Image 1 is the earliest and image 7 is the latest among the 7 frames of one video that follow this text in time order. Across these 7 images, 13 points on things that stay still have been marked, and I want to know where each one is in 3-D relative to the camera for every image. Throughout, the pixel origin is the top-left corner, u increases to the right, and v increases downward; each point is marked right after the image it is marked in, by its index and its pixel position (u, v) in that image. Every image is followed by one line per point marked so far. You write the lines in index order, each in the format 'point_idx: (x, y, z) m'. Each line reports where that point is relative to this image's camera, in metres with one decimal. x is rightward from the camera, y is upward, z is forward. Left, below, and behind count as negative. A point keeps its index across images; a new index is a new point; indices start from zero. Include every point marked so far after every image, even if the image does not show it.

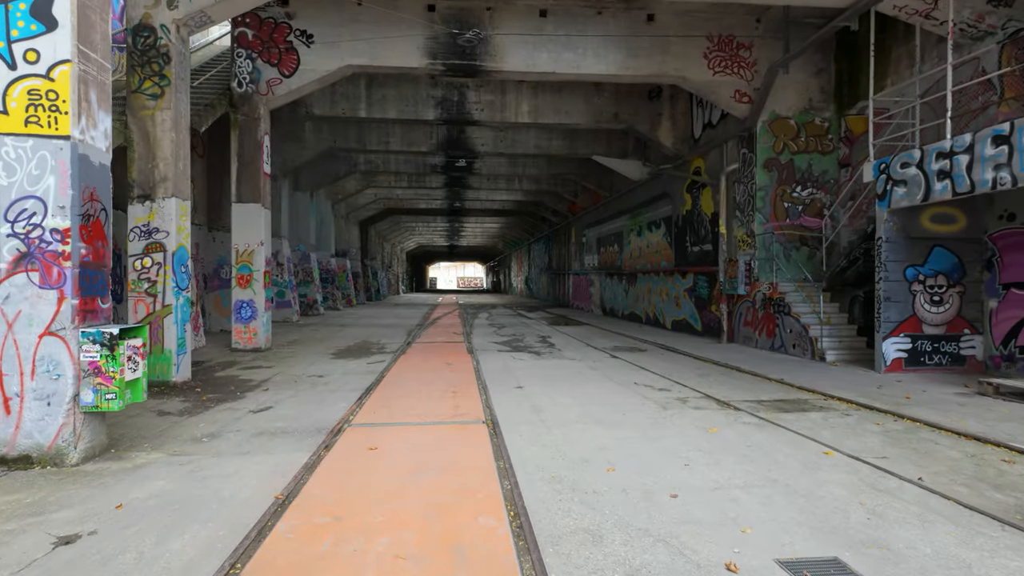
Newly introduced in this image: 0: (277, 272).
0: (-7.8, +0.5, +19.1) m
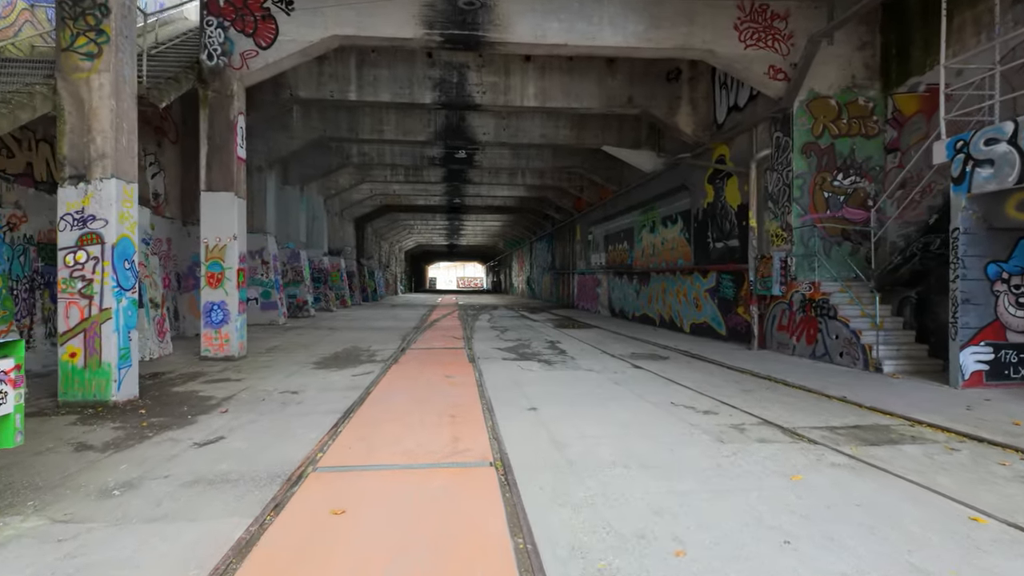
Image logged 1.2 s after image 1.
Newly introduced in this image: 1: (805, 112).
0: (-7.7, +0.5, +17.7) m
1: (+5.8, +3.5, +11.4) m
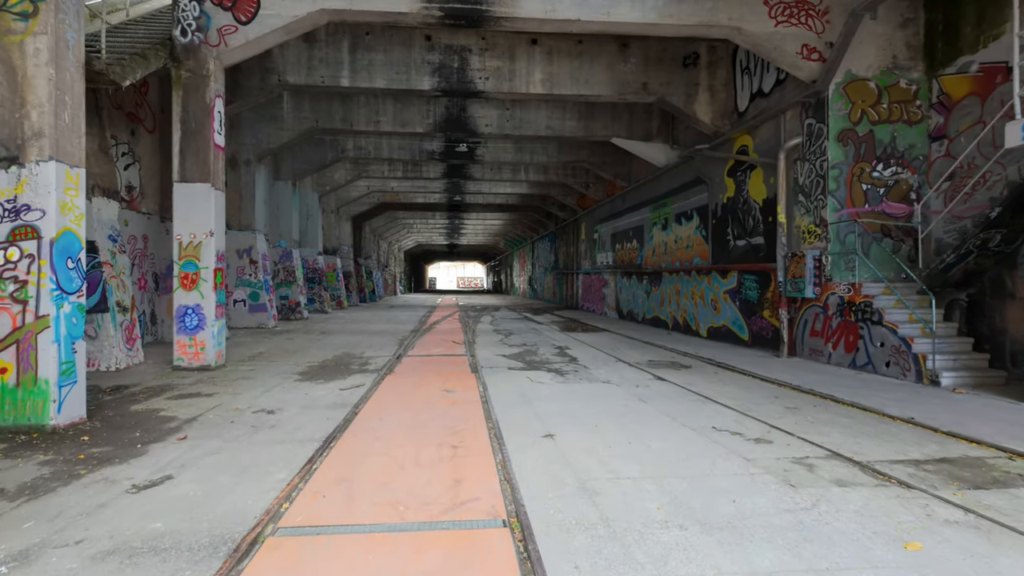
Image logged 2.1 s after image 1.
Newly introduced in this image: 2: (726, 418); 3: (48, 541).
0: (-7.5, +0.5, +16.7) m
1: (+5.9, +3.5, +10.4) m
2: (+2.3, -1.4, +6.3) m
3: (-2.7, -1.5, +3.4) m
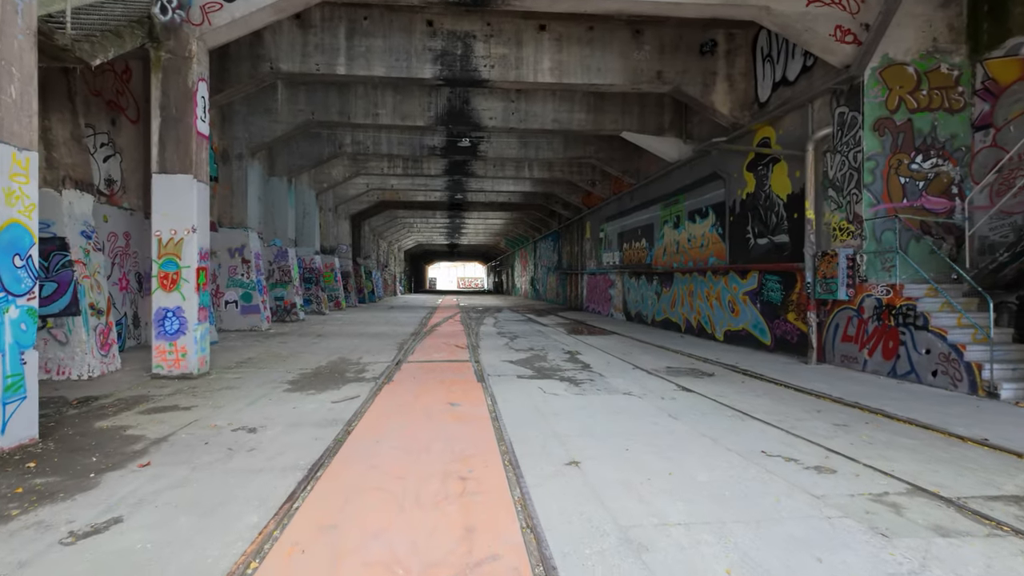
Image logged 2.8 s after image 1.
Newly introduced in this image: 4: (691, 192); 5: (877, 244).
0: (-7.4, +0.5, +15.9) m
1: (+6.1, +3.4, +9.6) m
2: (+2.5, -1.4, +5.5) m
3: (-2.6, -1.5, +2.6) m
4: (+5.0, +2.7, +16.0) m
5: (+6.0, +0.7, +9.5) m
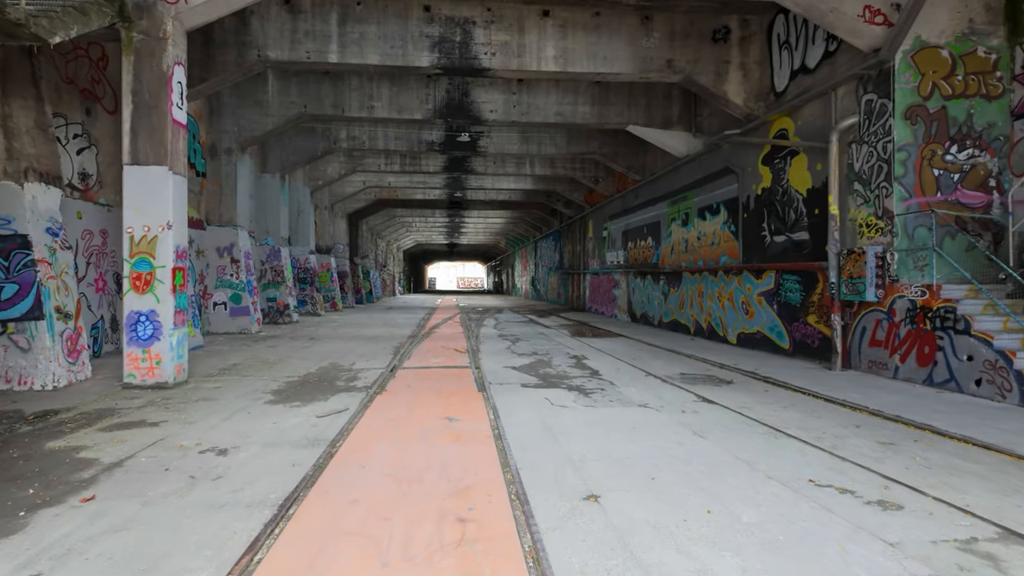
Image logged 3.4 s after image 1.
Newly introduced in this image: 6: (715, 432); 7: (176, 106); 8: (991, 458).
0: (-7.4, +0.4, +15.1) m
1: (+6.1, +3.4, +8.9) m
2: (+2.5, -1.5, +4.8) m
3: (-2.5, -1.5, +1.9) m
4: (+5.0, +2.7, +15.3) m
5: (+6.1, +0.7, +8.8) m
6: (+2.0, -1.4, +5.7) m
7: (-4.8, +2.6, +8.2) m
8: (+4.2, -1.5, +5.1) m
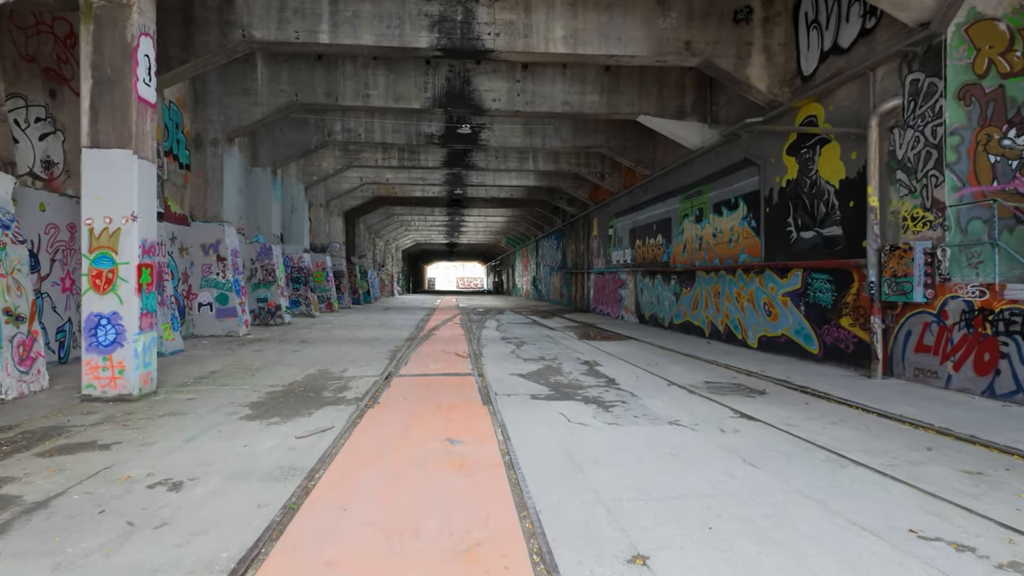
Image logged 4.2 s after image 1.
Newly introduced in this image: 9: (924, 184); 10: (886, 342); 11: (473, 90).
0: (-7.2, +0.5, +14.2) m
1: (+6.3, +3.4, +8.0) m
2: (+2.7, -1.5, +3.9) m
3: (-2.4, -1.5, +0.9) m
4: (+5.1, +2.7, +14.4) m
5: (+6.2, +0.7, +7.9) m
6: (+2.1, -1.4, +4.8) m
7: (-4.7, +2.6, +7.3) m
8: (+4.3, -1.5, +4.1) m
9: (+6.0, +1.5, +8.3) m
10: (+5.8, -0.8, +8.9) m
11: (-1.0, +5.0, +14.6) m
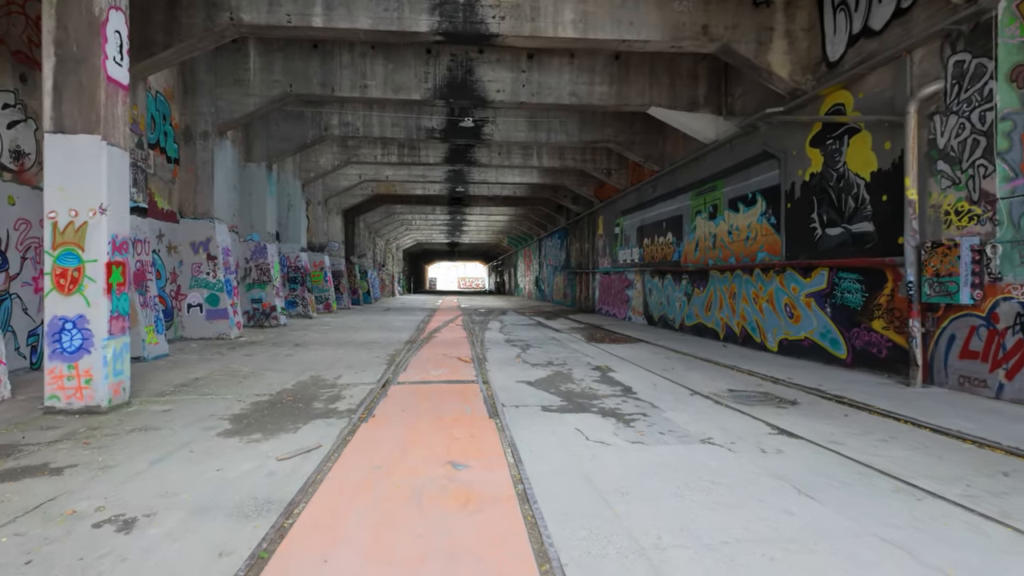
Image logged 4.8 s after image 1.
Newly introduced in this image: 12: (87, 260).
0: (-7.1, +0.4, +13.5) m
1: (+6.4, +3.4, +7.3) m
2: (+2.8, -1.5, +3.2) m
3: (-2.3, -1.5, +0.3) m
4: (+5.2, +2.7, +13.7) m
5: (+6.3, +0.7, +7.1) m
6: (+2.2, -1.4, +4.1) m
7: (-4.6, +2.6, +6.6) m
8: (+4.4, -1.5, +3.4) m
9: (+6.1, +1.5, +7.6) m
10: (+5.9, -0.8, +8.2) m
11: (-0.9, +5.0, +13.9) m
12: (-4.7, +0.3, +6.4) m
